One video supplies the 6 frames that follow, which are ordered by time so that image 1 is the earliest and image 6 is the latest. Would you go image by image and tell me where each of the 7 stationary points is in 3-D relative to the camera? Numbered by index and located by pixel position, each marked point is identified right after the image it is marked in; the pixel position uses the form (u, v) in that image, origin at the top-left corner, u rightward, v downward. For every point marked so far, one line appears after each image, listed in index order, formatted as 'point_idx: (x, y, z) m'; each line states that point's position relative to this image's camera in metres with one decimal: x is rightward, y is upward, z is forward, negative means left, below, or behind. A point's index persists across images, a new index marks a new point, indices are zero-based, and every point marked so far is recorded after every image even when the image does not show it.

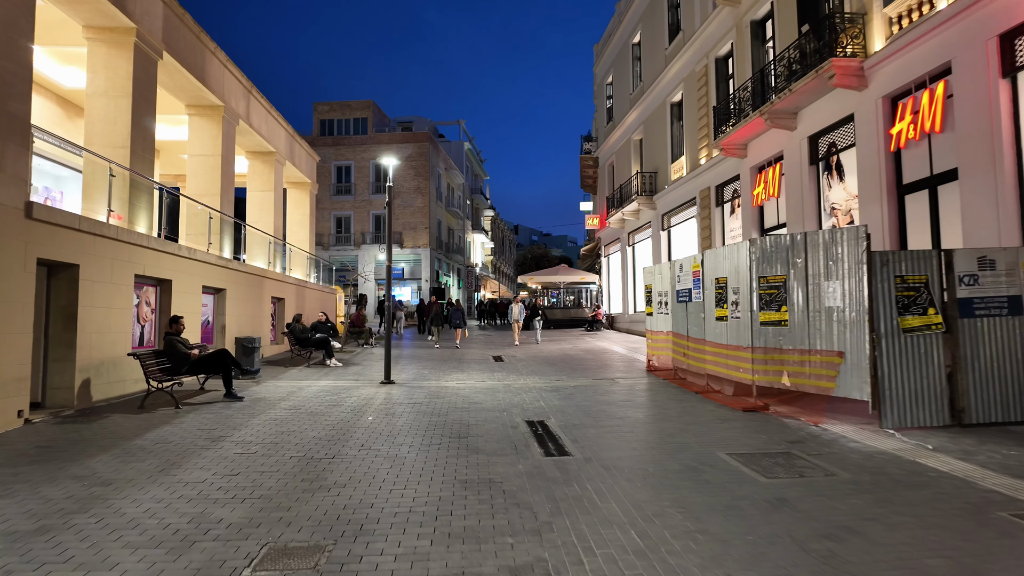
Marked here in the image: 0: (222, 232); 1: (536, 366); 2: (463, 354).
0: (-6.3, +1.2, +13.0) m
1: (+0.5, -1.8, +13.4) m
2: (-1.4, -1.9, +16.9) m
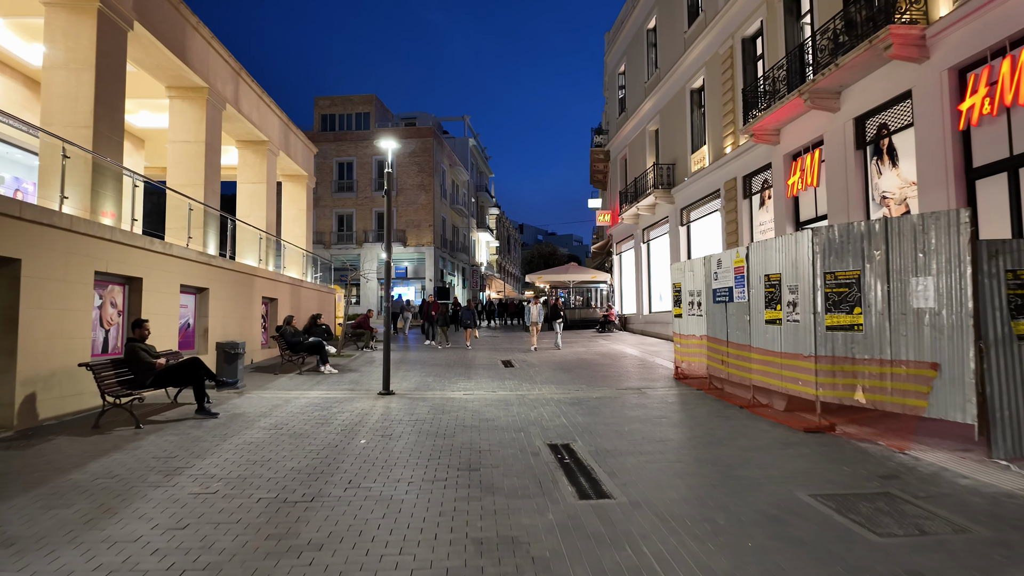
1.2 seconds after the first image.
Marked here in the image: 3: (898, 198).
0: (-6.1, +1.2, +11.8) m
1: (+0.8, -1.7, +12.2) m
2: (-1.1, -1.9, +15.7) m
3: (+6.7, +1.6, +10.4) m
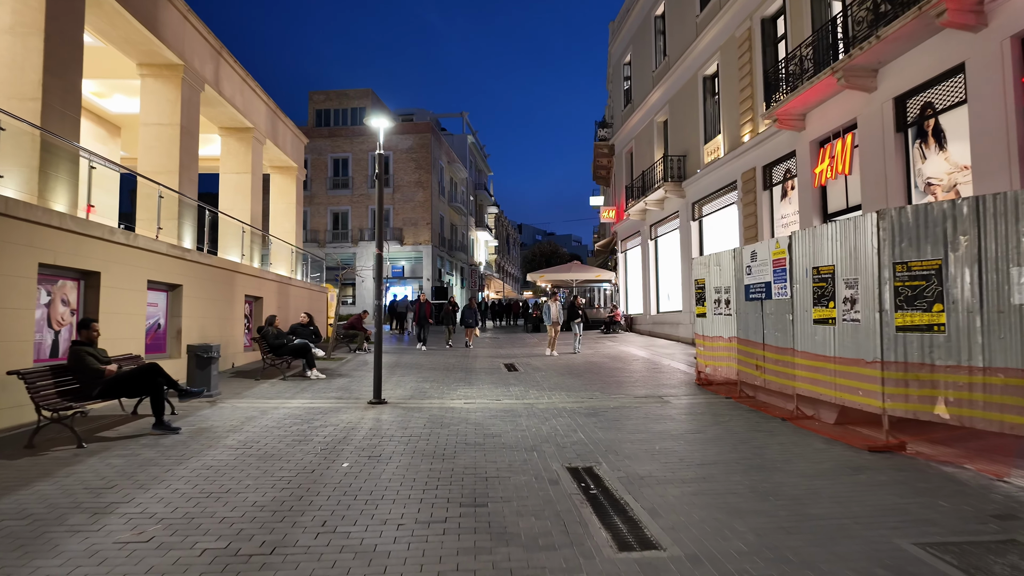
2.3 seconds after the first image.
0: (-6.0, +1.3, +10.7) m
1: (+0.9, -1.7, +11.1) m
2: (-1.0, -1.8, +14.7) m
3: (+6.8, +1.6, +9.4) m
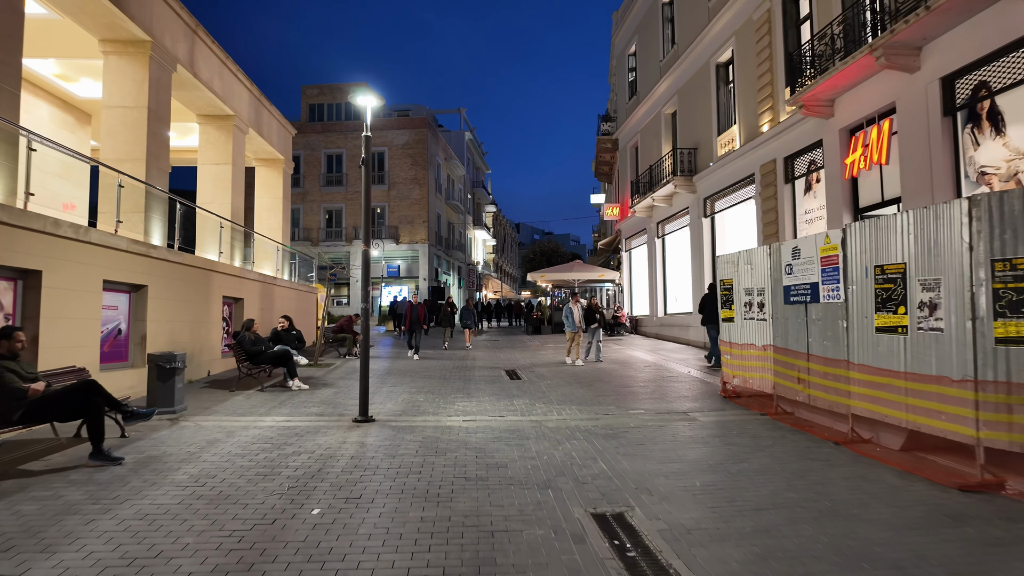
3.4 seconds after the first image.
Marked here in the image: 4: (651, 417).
0: (-5.9, +1.3, +9.6) m
1: (+0.9, -1.7, +10.1) m
2: (-1.0, -1.8, +13.6) m
3: (+6.9, +1.6, +8.3) m
4: (+1.8, -1.7, +7.7) m
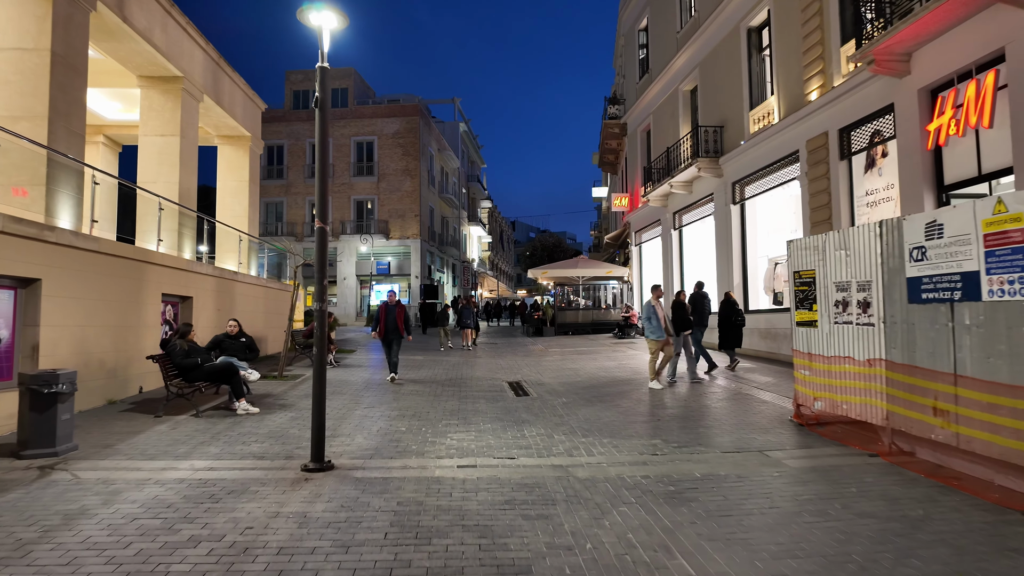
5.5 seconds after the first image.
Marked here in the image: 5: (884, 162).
0: (-5.8, +1.3, +7.4) m
1: (+1.1, -1.6, +7.9) m
2: (-0.9, -1.7, +11.4) m
3: (+7.0, +1.7, +6.2) m
4: (+1.9, -1.6, +5.6) m
5: (+6.4, +2.2, +10.3) m
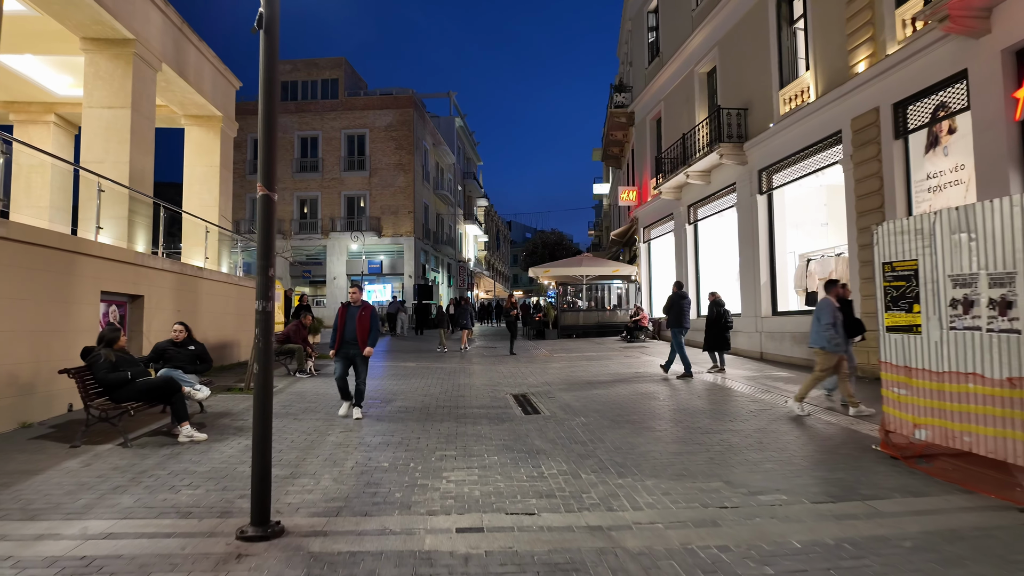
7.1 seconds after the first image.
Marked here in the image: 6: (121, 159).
0: (-5.7, +1.4, +5.9) m
1: (+1.2, -1.6, +6.4) m
2: (-0.8, -1.7, +9.9) m
3: (+7.1, +1.7, +4.8) m
4: (+2.1, -1.6, +4.1) m
5: (+6.5, +2.2, +8.8) m
6: (-6.3, +2.1, +9.6) m
